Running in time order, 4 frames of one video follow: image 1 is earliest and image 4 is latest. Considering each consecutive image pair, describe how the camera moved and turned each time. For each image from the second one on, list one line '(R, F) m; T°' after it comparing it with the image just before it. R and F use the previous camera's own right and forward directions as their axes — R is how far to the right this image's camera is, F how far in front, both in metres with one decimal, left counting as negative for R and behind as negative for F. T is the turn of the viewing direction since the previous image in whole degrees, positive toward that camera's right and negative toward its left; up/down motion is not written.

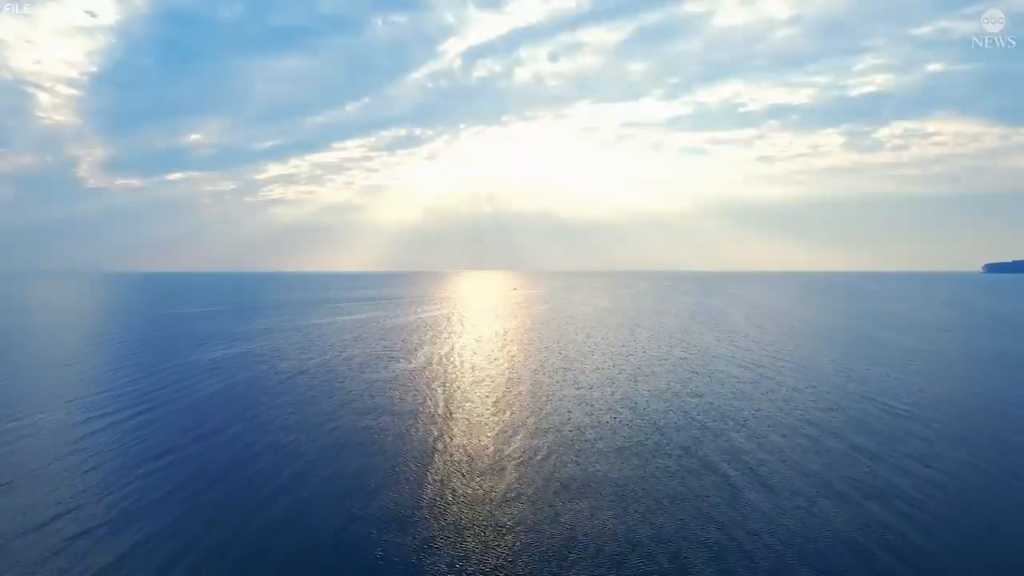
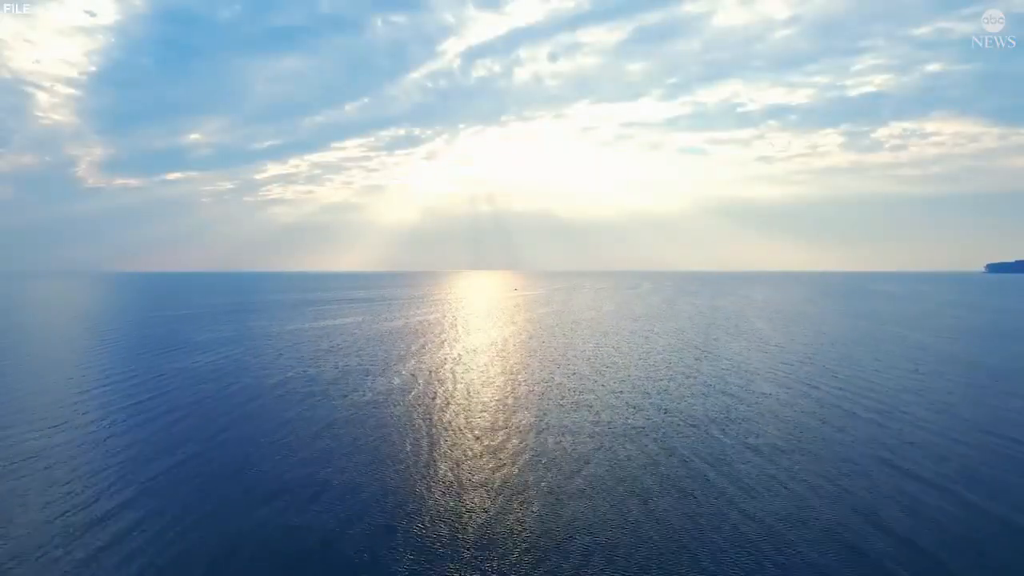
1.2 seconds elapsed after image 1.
(-0.9, +3.9) m; 0°
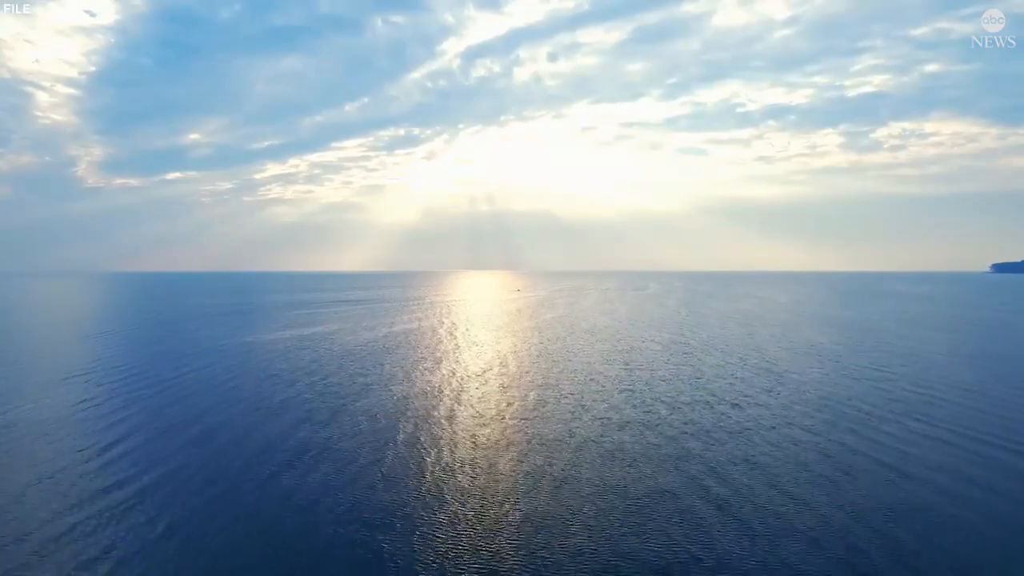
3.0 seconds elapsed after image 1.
(-6.4, -5.5) m; 0°
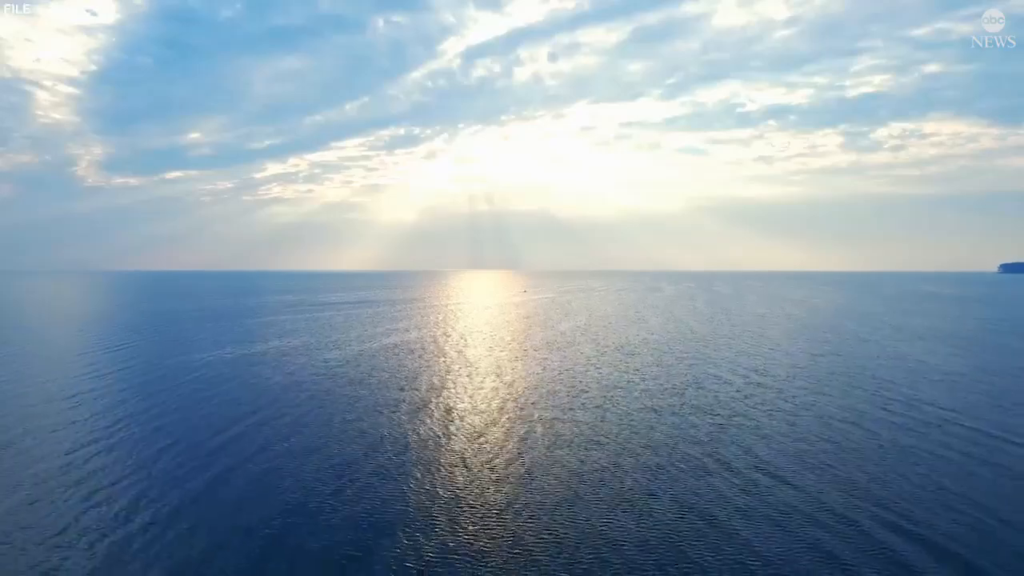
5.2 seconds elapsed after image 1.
(-4.4, +6.3) m; 0°
